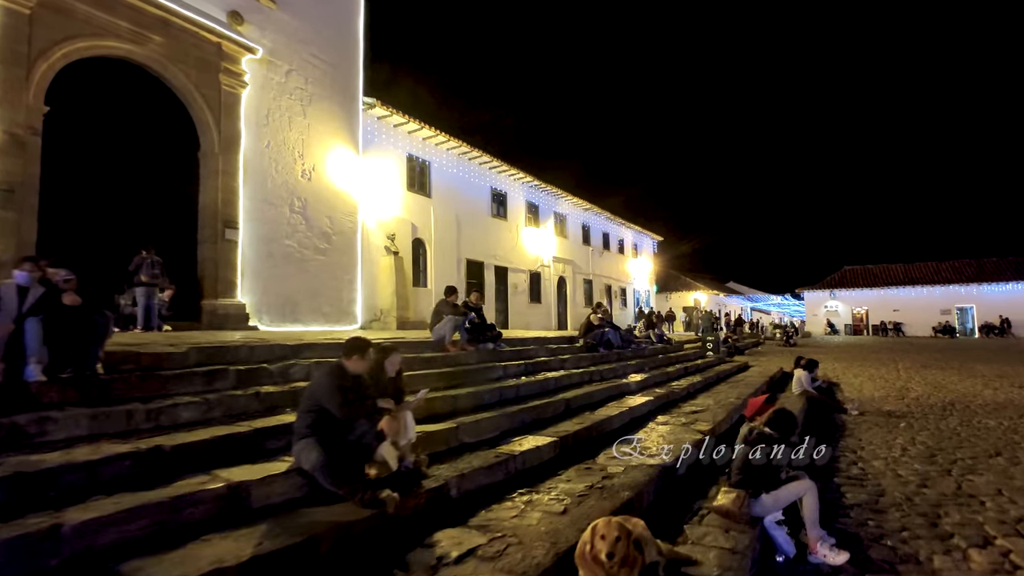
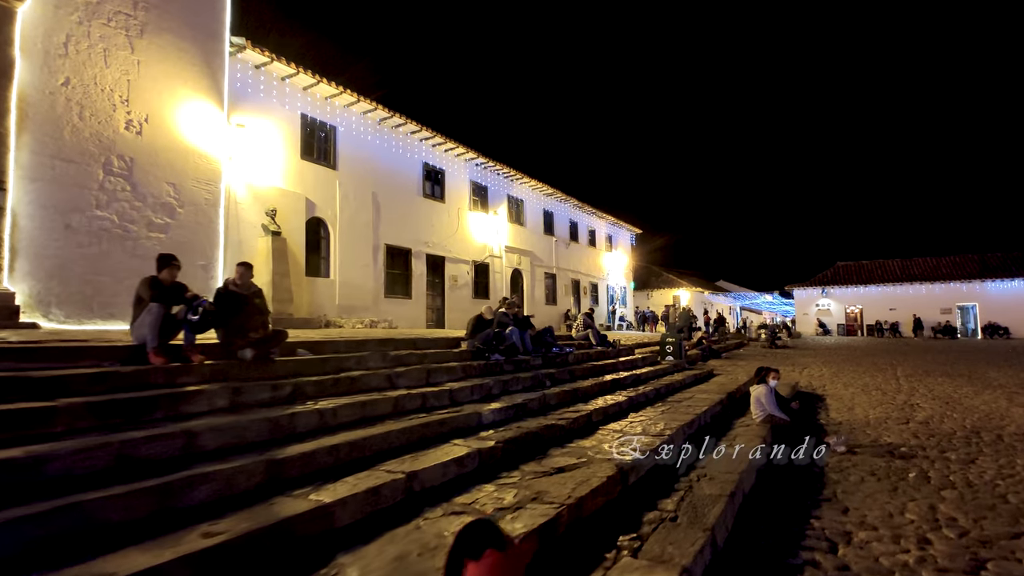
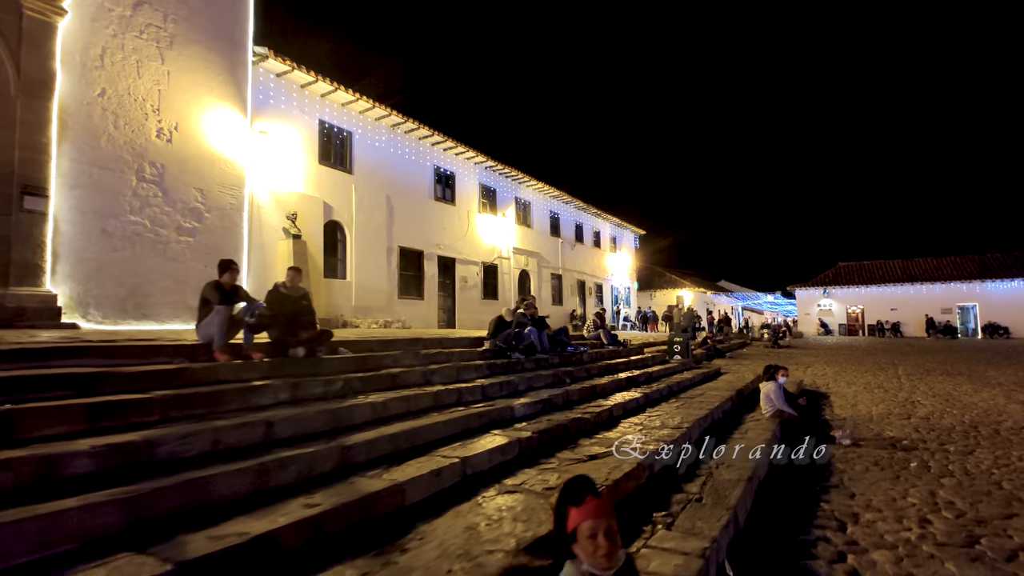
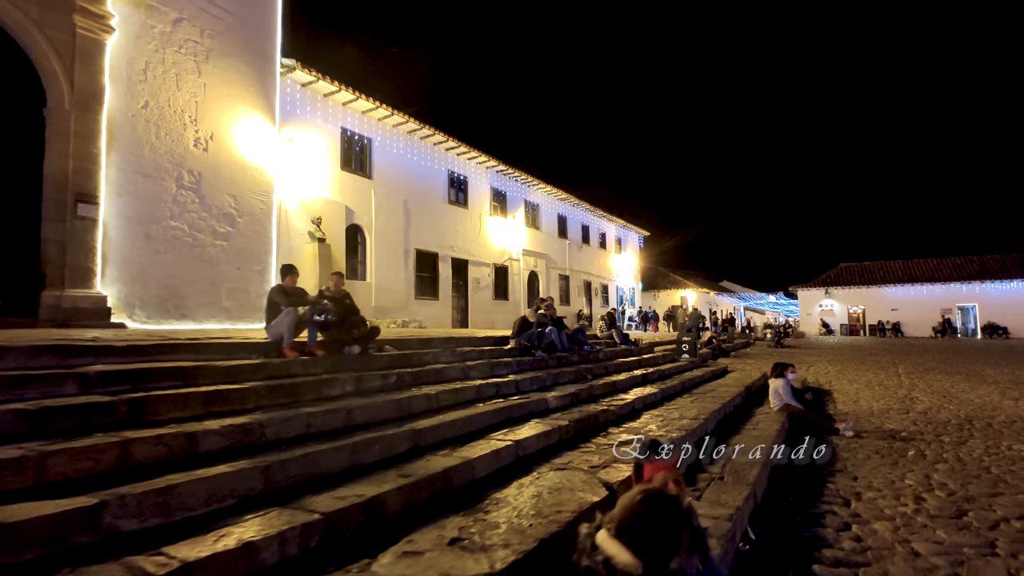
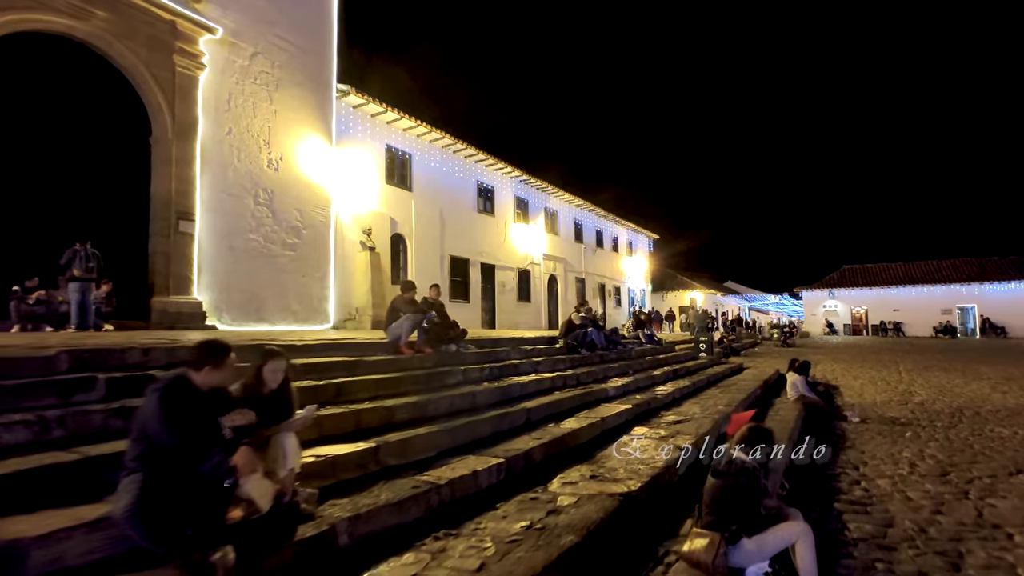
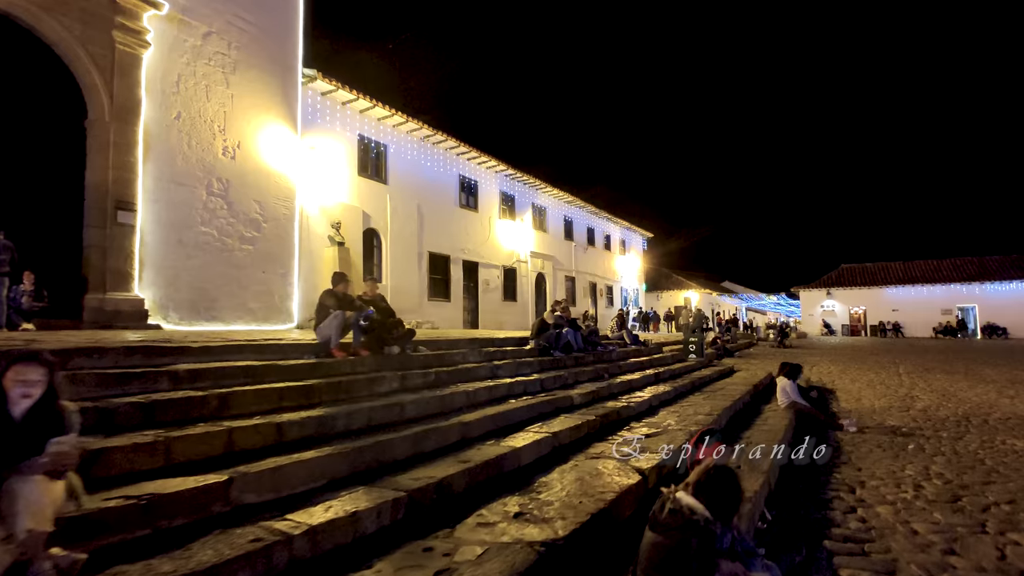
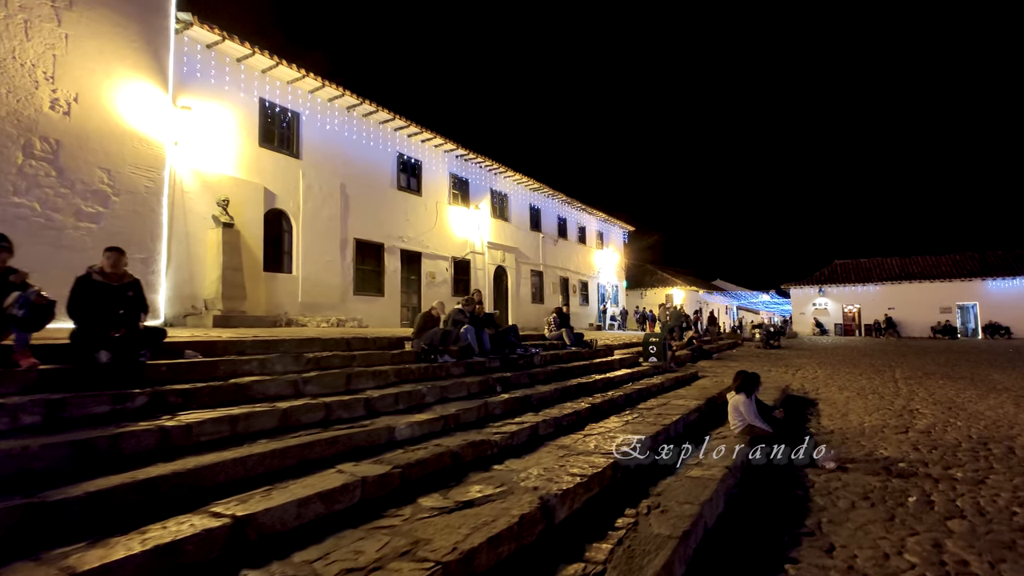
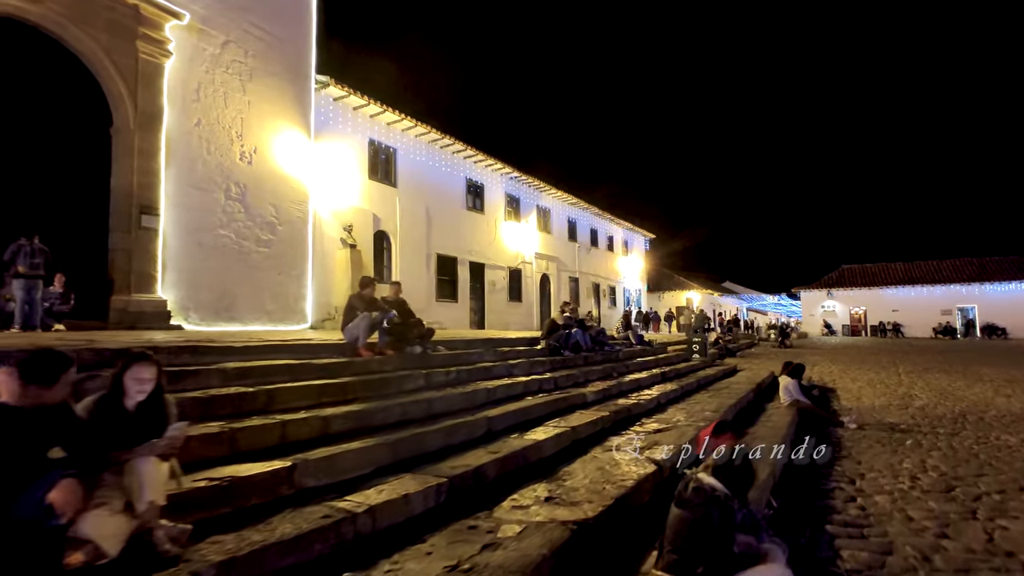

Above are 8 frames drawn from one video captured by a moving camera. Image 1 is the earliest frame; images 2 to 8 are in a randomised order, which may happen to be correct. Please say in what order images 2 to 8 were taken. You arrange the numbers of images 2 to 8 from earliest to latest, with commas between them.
5, 8, 6, 4, 3, 2, 7
